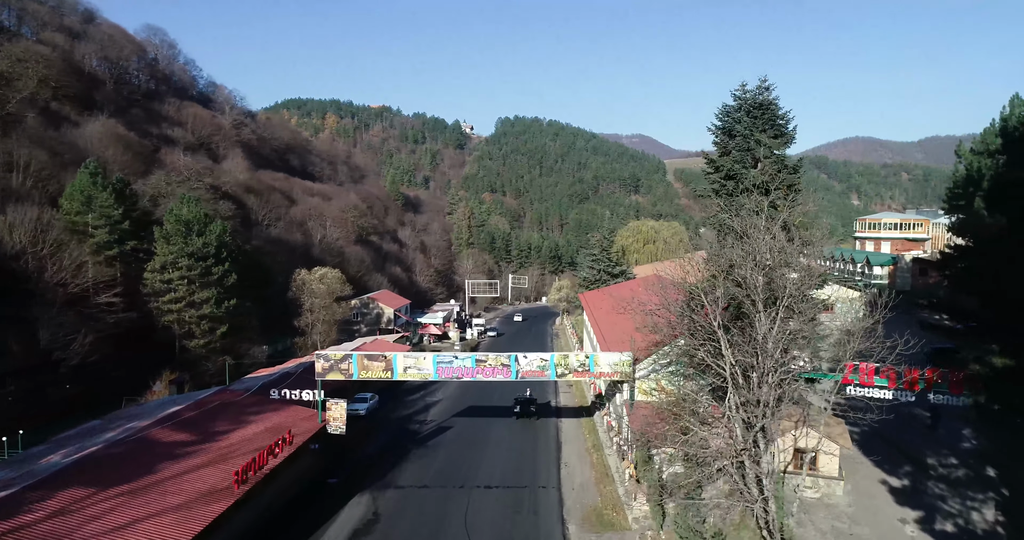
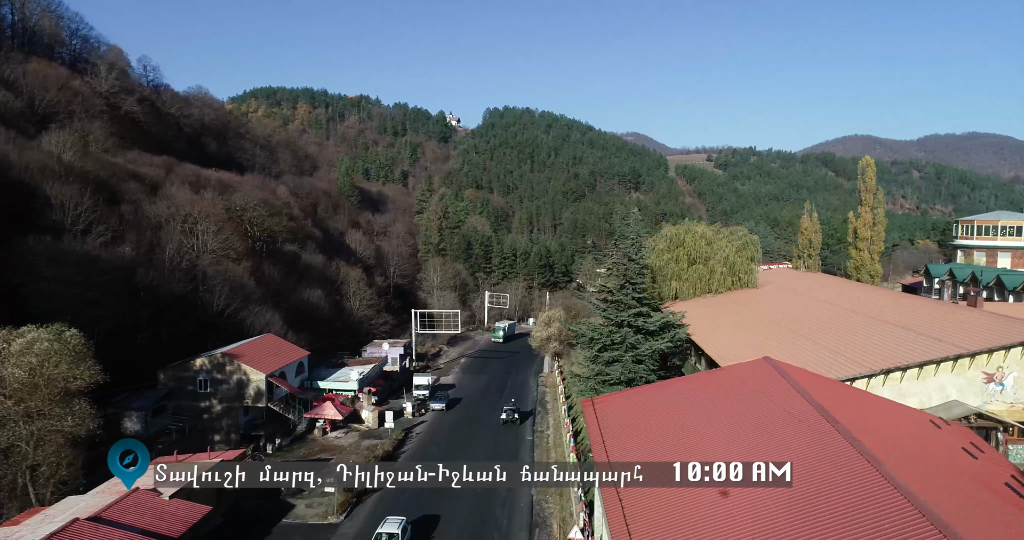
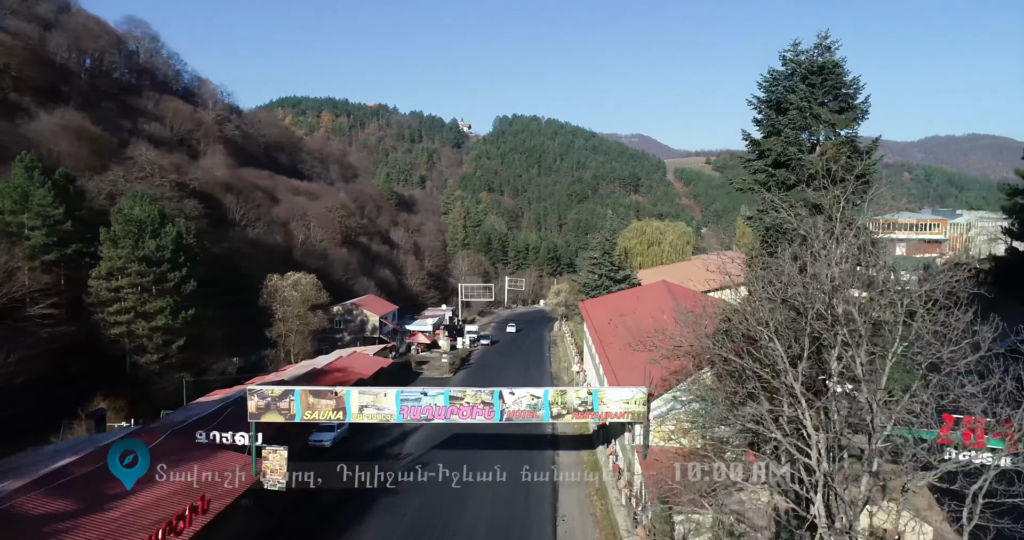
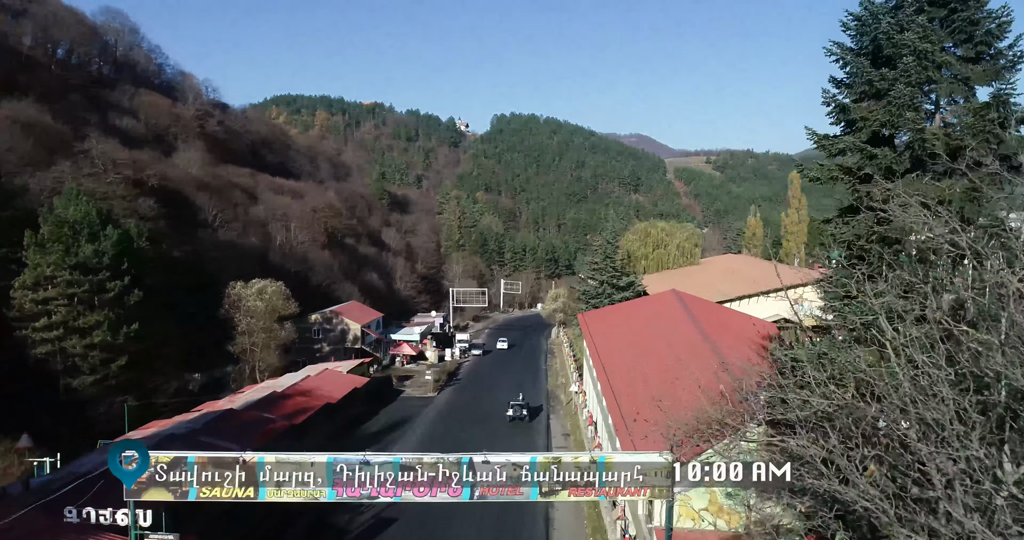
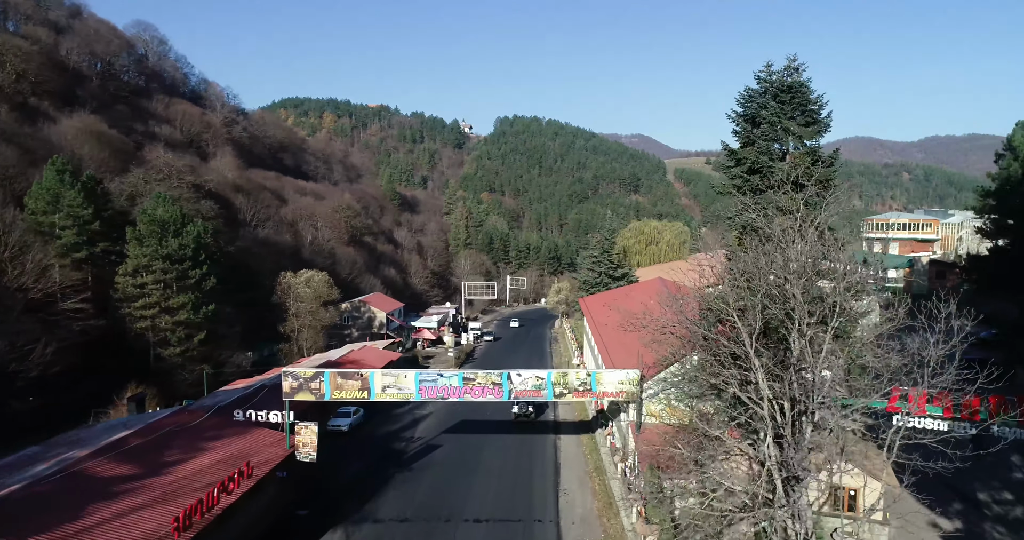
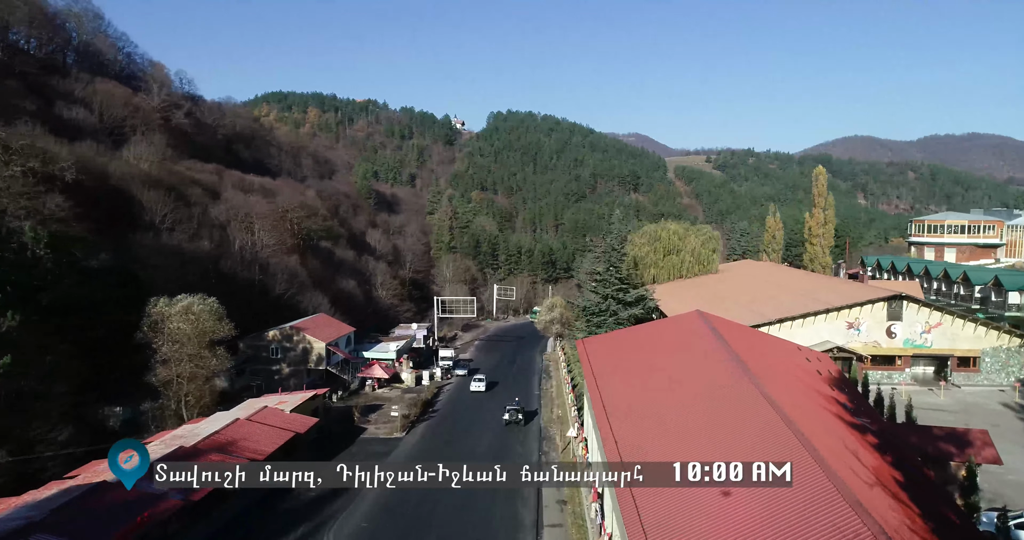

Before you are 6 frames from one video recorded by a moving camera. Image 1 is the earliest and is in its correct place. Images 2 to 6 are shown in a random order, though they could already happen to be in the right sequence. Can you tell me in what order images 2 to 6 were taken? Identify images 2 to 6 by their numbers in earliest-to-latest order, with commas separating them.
5, 3, 4, 6, 2
